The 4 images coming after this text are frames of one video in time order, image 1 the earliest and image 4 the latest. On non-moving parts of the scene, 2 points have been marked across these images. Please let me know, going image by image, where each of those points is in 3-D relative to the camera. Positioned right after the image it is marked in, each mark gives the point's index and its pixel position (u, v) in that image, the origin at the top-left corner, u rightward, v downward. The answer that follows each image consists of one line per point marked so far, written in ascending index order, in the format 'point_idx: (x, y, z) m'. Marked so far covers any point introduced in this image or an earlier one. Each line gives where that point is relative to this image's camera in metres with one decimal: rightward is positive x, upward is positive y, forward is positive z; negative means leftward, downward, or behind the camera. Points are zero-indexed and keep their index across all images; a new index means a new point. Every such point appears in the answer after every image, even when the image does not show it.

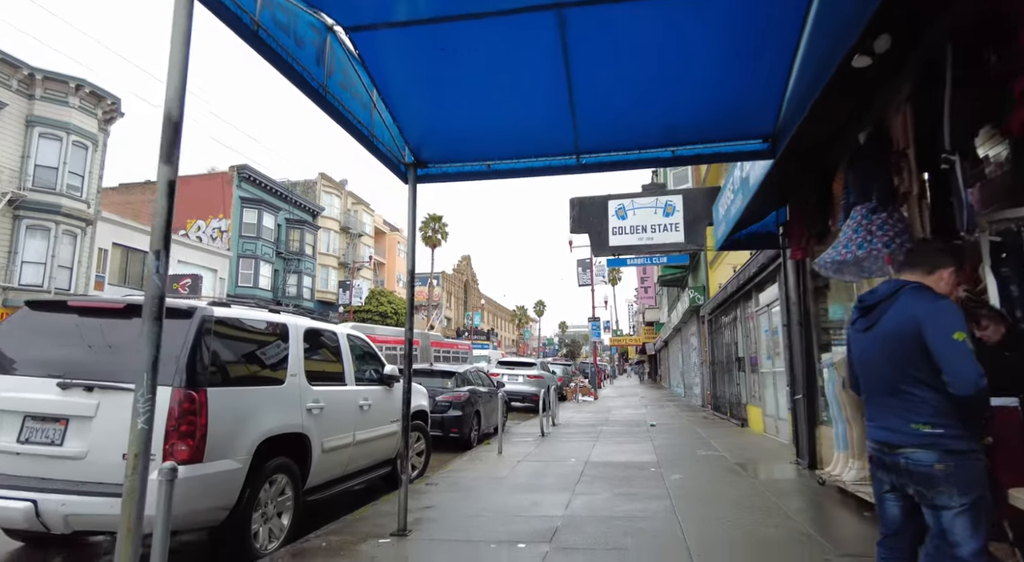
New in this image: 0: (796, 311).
0: (+3.7, -0.4, +7.6) m
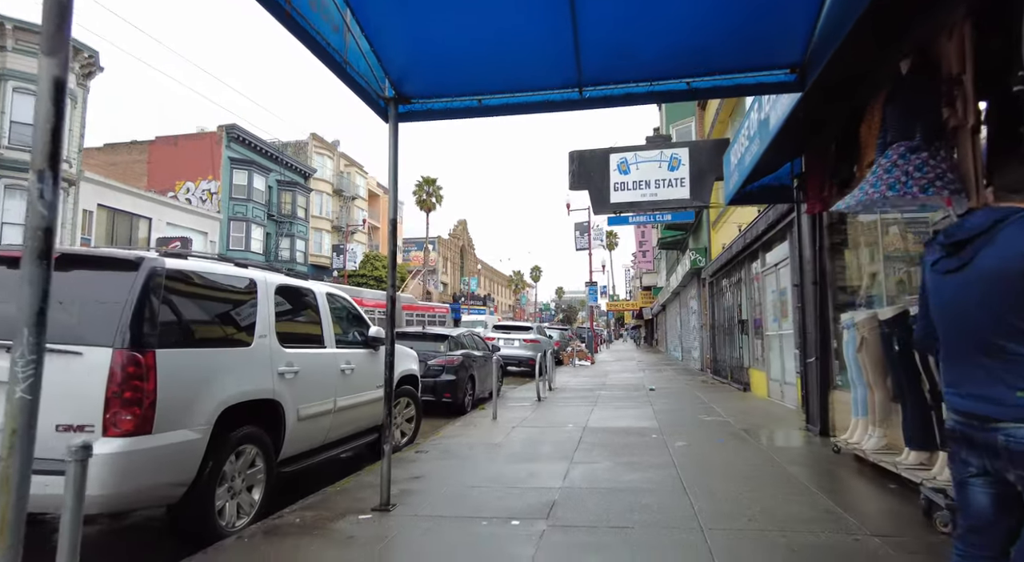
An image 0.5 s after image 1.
0: (+3.7, +0.2, +7.1) m
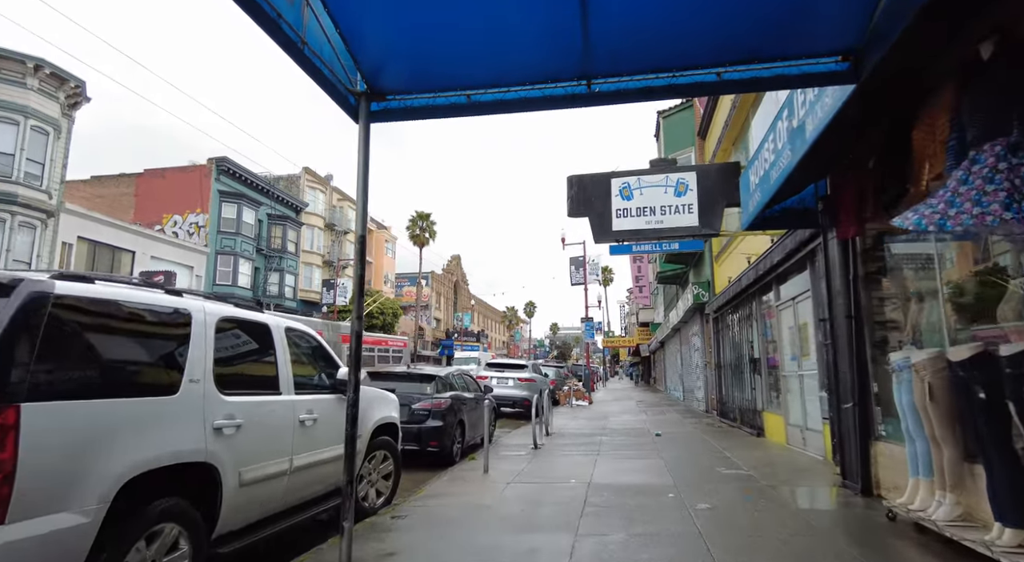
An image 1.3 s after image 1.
0: (+3.6, -0.2, +6.3) m
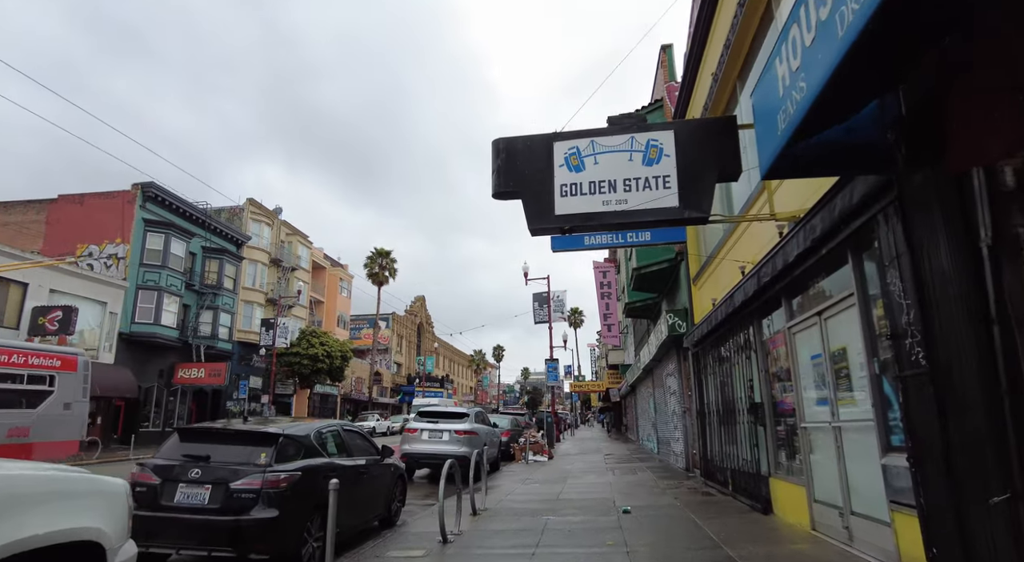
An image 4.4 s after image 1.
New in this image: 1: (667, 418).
0: (+2.6, -0.1, +3.4) m
1: (+4.5, -4.0, +16.7) m
